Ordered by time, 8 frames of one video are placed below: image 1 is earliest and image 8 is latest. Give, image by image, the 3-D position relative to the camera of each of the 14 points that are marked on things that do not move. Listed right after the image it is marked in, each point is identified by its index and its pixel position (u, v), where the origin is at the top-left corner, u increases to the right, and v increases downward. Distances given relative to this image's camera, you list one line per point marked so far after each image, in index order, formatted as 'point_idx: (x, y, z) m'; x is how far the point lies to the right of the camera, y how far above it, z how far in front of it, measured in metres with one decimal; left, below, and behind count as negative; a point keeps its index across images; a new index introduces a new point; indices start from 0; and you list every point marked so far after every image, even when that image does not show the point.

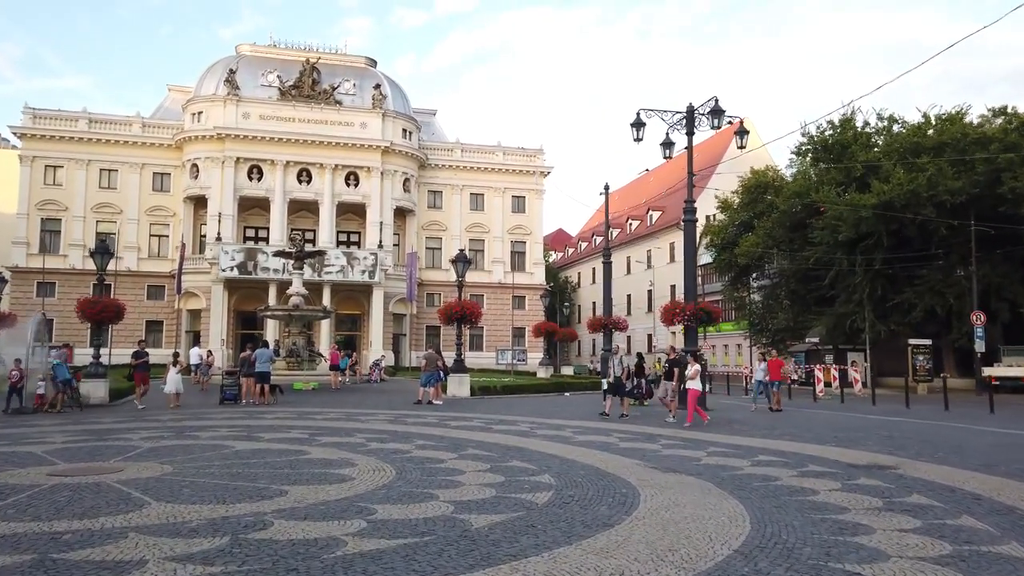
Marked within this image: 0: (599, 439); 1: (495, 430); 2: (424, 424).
0: (+1.6, -2.9, +14.1) m
1: (-0.3, -2.9, +15.1) m
2: (-1.9, -2.9, +15.8) m
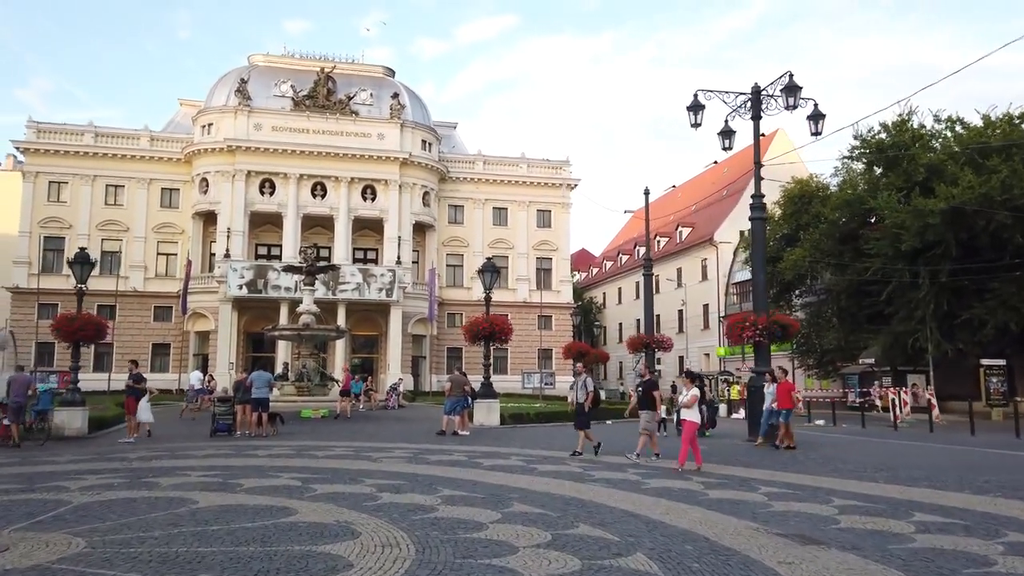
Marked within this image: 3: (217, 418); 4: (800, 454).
0: (+2.4, -2.9, +10.8) m
1: (+0.5, -3.0, +11.9) m
2: (-1.1, -3.0, +12.6) m
3: (-7.2, -3.2, +17.9) m
4: (+6.1, -3.5, +15.6) m
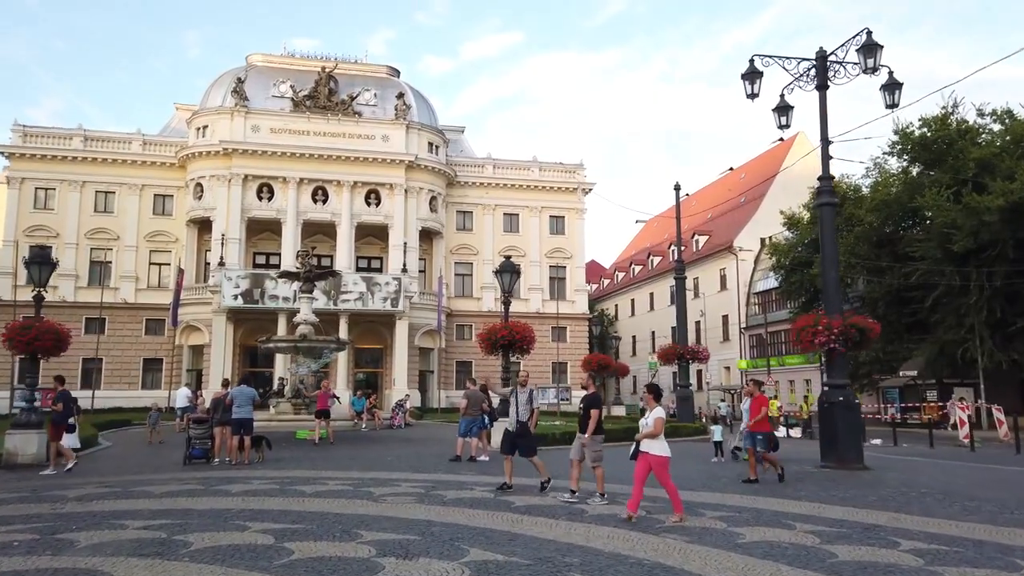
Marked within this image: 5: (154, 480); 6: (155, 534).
0: (+2.9, -2.7, +8.1) m
1: (+1.0, -2.8, +9.1) m
2: (-0.5, -2.9, +9.9) m
3: (-6.6, -3.2, +15.2) m
4: (+6.6, -3.4, +12.8) m
5: (-6.0, -3.2, +12.3) m
6: (-3.7, -2.5, +7.6) m
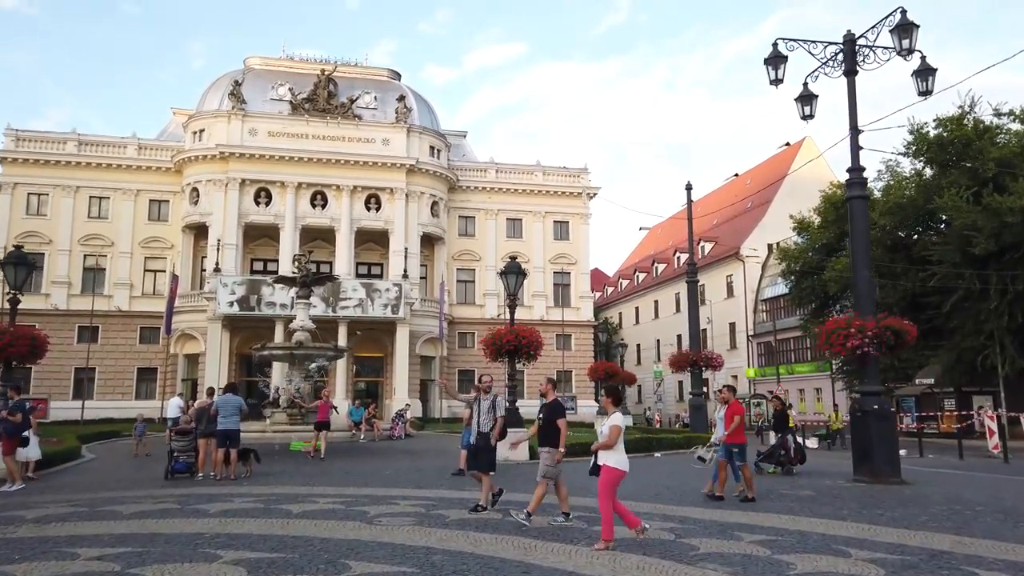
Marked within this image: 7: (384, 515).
0: (+3.1, -2.6, +6.9) m
1: (+1.1, -2.7, +8.0) m
2: (-0.4, -2.8, +8.8) m
3: (-6.4, -3.2, +14.1) m
4: (+6.8, -3.3, +11.6) m
5: (-5.8, -3.2, +11.2) m
6: (-3.5, -2.4, +6.5) m
7: (-1.7, -2.9, +9.5) m
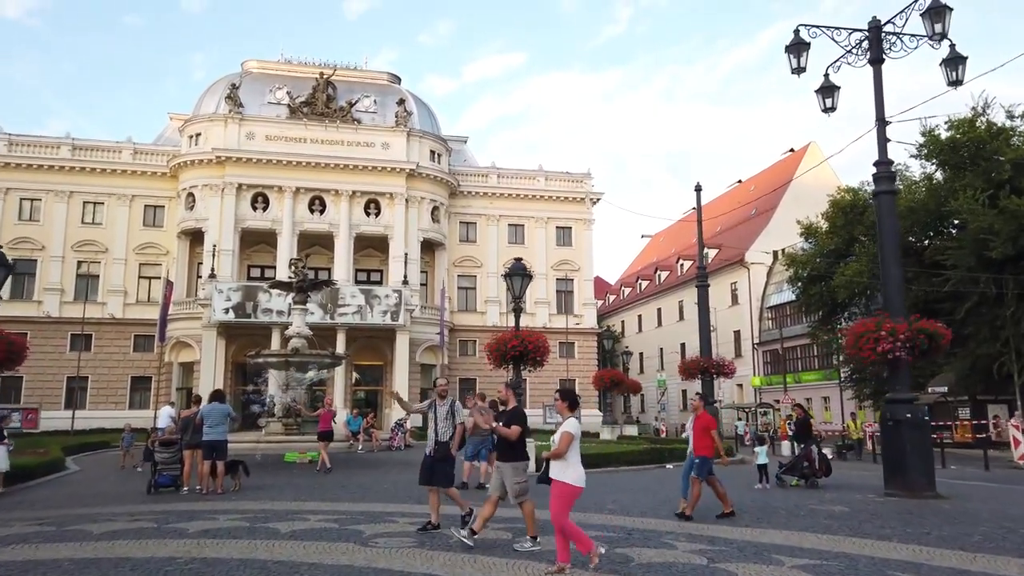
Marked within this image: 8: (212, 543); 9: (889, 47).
0: (+3.2, -2.5, +6.0) m
1: (+1.3, -2.7, +7.1) m
2: (-0.3, -2.8, +7.9) m
3: (-6.3, -3.2, +13.2) m
4: (+6.9, -3.3, +10.7) m
5: (-5.7, -3.2, +10.3) m
6: (-3.4, -2.4, +5.6) m
7: (-1.5, -2.9, +8.6) m
8: (-3.3, -2.8, +8.1) m
9: (+7.2, +4.6, +14.0) m
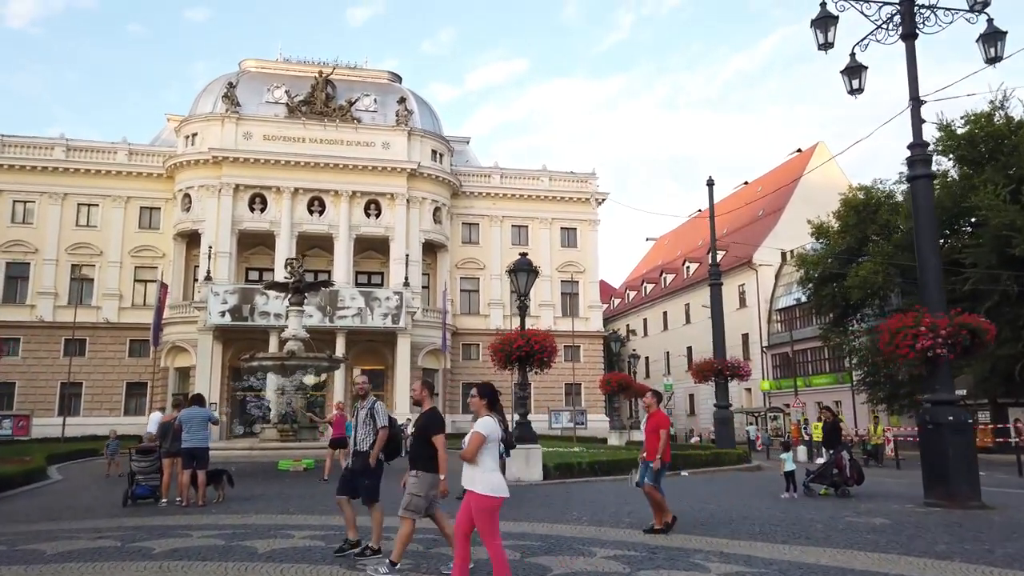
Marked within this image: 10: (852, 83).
0: (+3.3, -2.4, +5.0) m
1: (+1.3, -2.5, +6.1) m
2: (-0.2, -2.6, +6.8) m
3: (-6.2, -3.1, +12.2) m
4: (+7.0, -3.1, +9.7) m
5: (-5.6, -3.1, +9.2) m
6: (-3.3, -2.2, +4.6) m
7: (-1.4, -2.7, +7.6) m
8: (-3.2, -2.7, +7.1) m
9: (+7.2, +4.7, +13.0) m
10: (+6.6, +4.0, +14.4) m
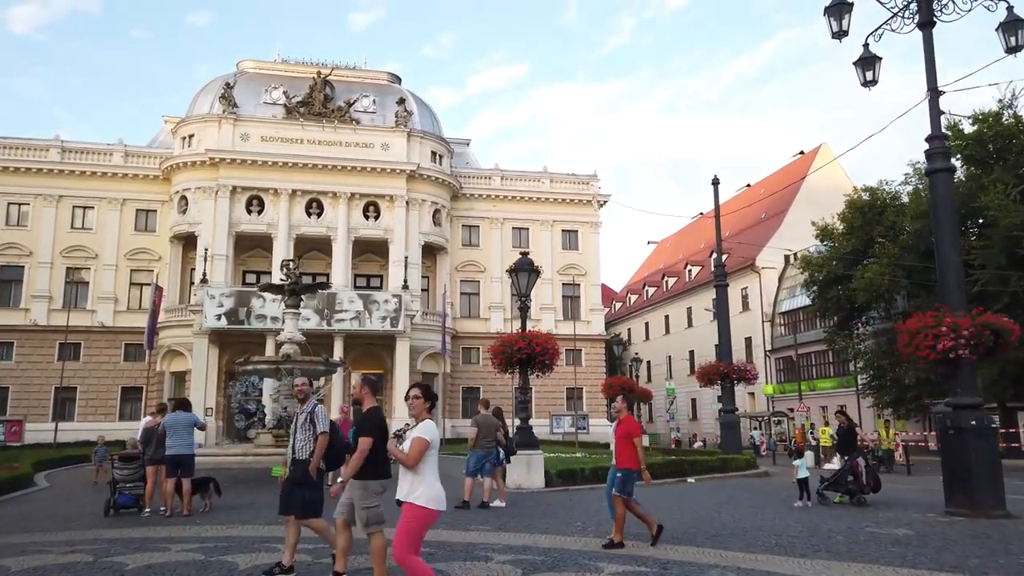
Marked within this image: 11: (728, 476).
0: (+3.3, -2.3, +4.4) m
1: (+1.3, -2.5, +5.5) m
2: (-0.2, -2.6, +6.3) m
3: (-6.2, -3.1, +11.6) m
4: (+7.0, -3.1, +9.1) m
5: (-5.6, -3.0, +8.7) m
6: (-3.3, -2.1, +4.0) m
7: (-1.4, -2.7, +7.0) m
8: (-3.2, -2.6, +6.6) m
9: (+7.2, +4.7, +12.5) m
10: (+6.7, +4.0, +13.9) m
11: (+5.7, -5.0, +19.5) m
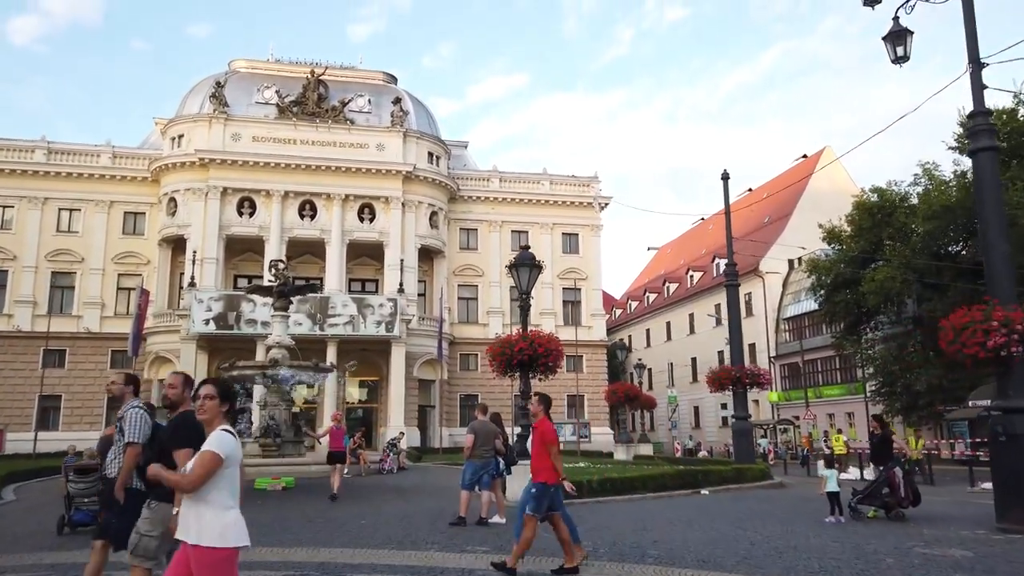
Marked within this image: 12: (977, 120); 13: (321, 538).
0: (+3.3, -2.1, +3.2) m
1: (+1.4, -2.3, +4.3) m
2: (-0.2, -2.4, +5.1) m
3: (-6.2, -3.0, +10.4) m
4: (+7.0, -2.9, +7.9) m
5: (-5.6, -2.9, +7.5) m
6: (-3.3, -1.9, +2.8) m
7: (-1.4, -2.5, +5.8) m
8: (-3.2, -2.4, +5.4) m
9: (+7.2, +4.8, +11.4) m
10: (+6.7, +4.1, +12.8) m
11: (+5.7, -4.9, +18.3) m
12: (+6.8, +2.5, +10.9) m
13: (-2.6, -3.4, +10.2) m
